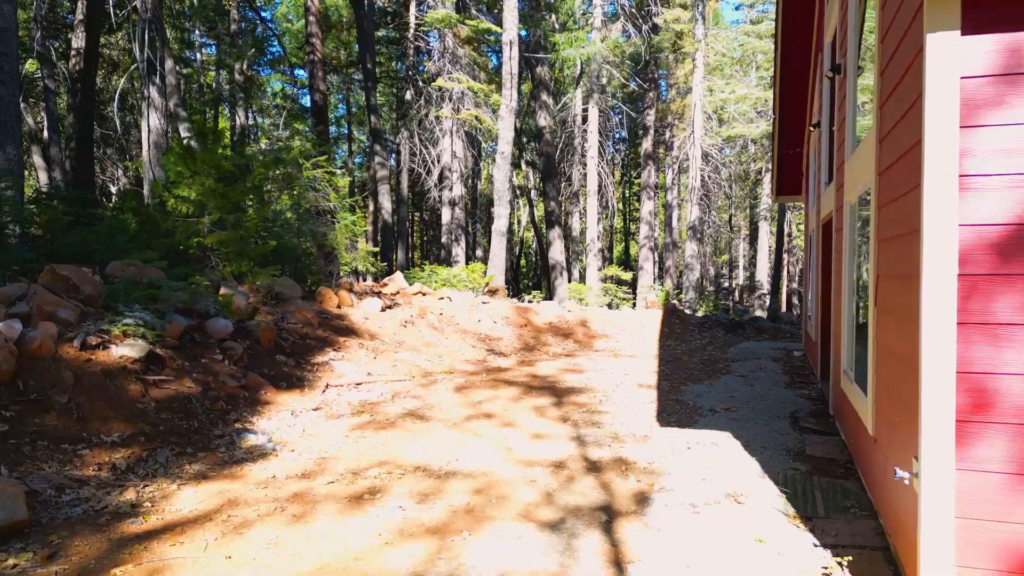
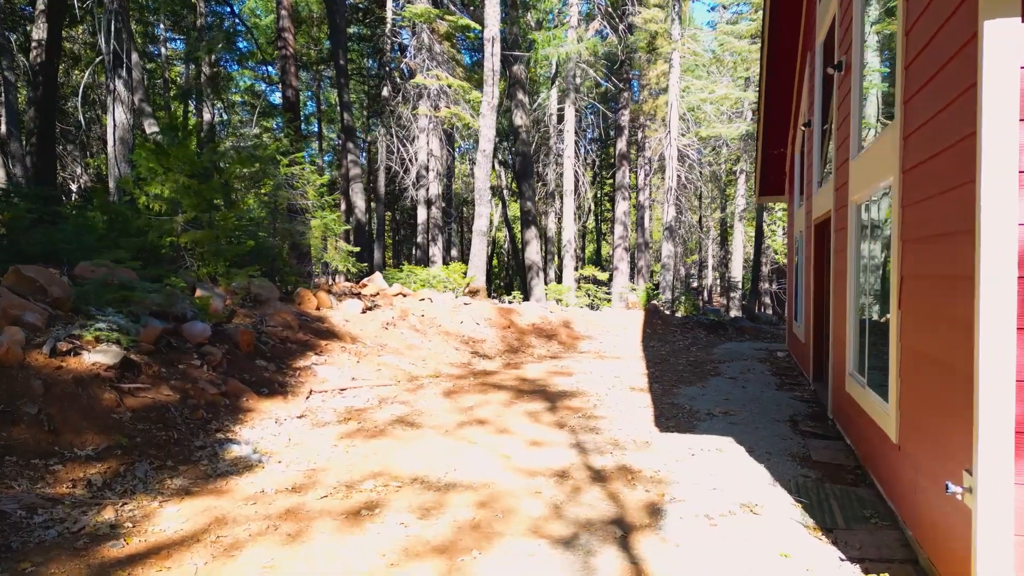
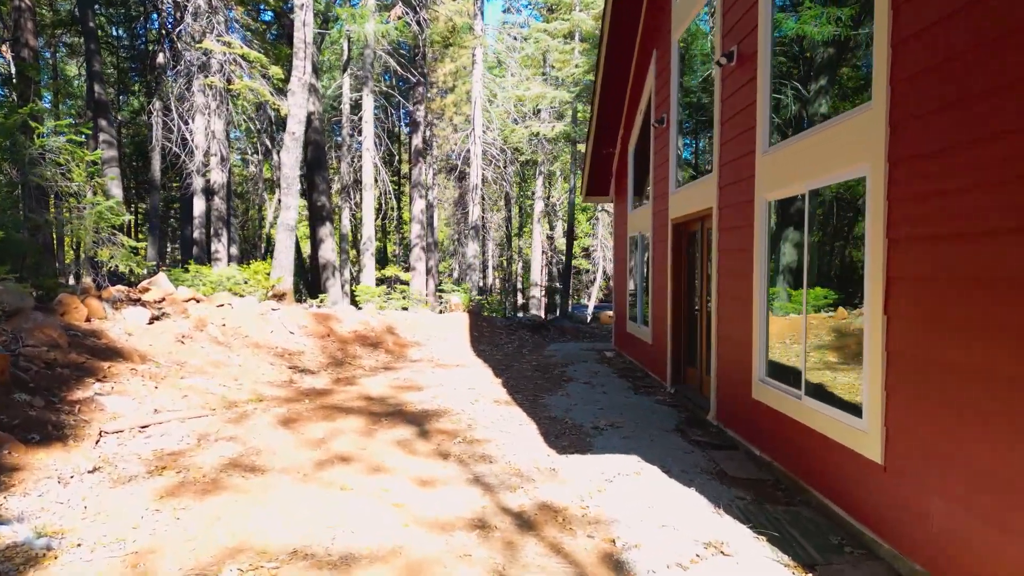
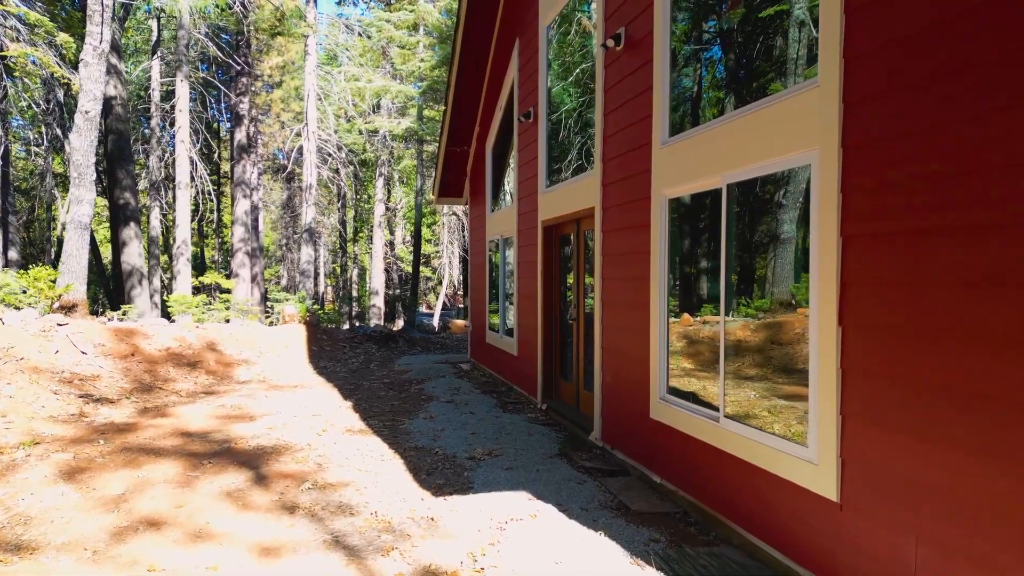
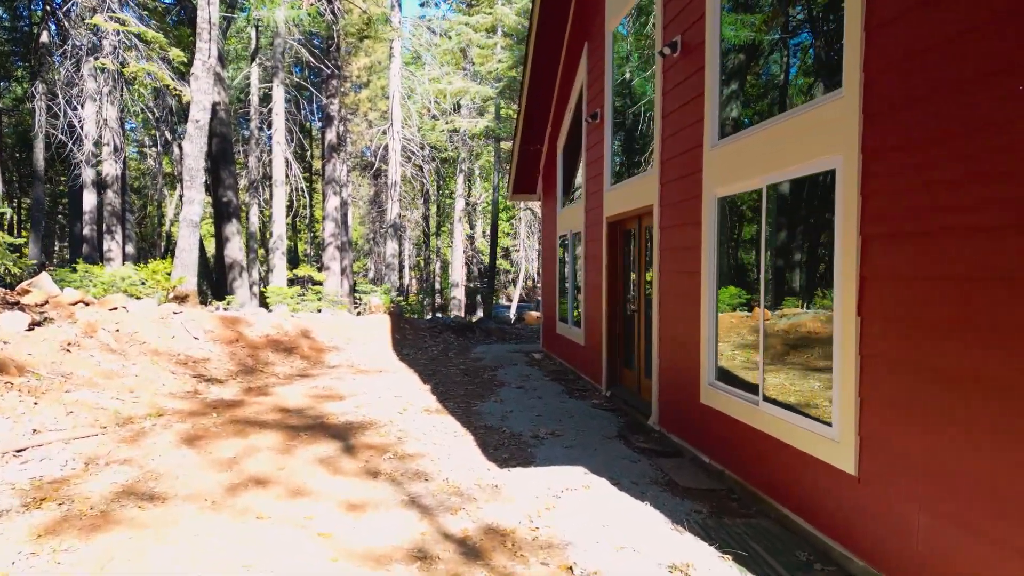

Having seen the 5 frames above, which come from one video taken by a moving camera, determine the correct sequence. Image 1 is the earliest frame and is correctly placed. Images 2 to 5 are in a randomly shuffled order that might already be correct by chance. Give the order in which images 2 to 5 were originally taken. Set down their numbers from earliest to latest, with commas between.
2, 3, 5, 4
